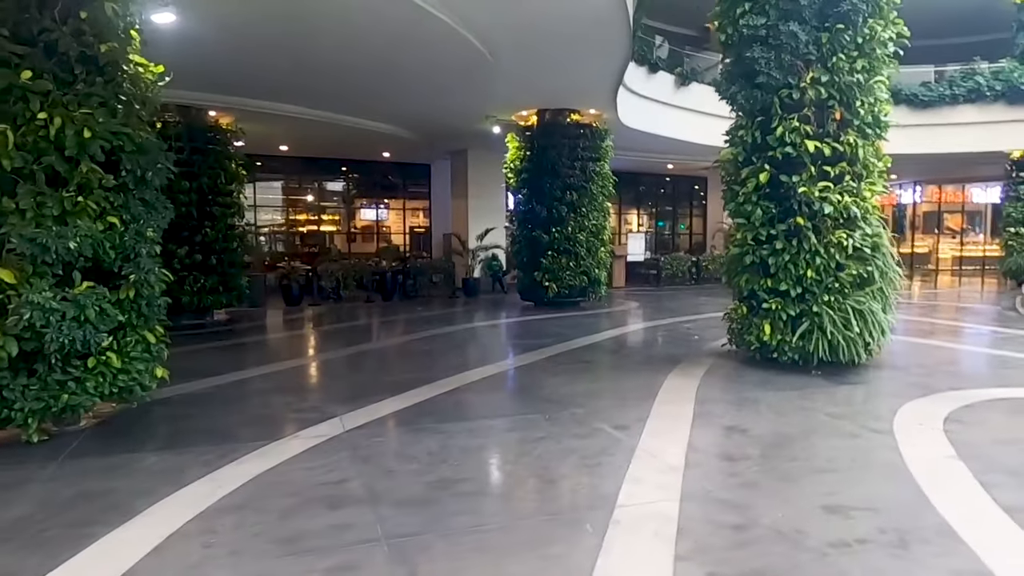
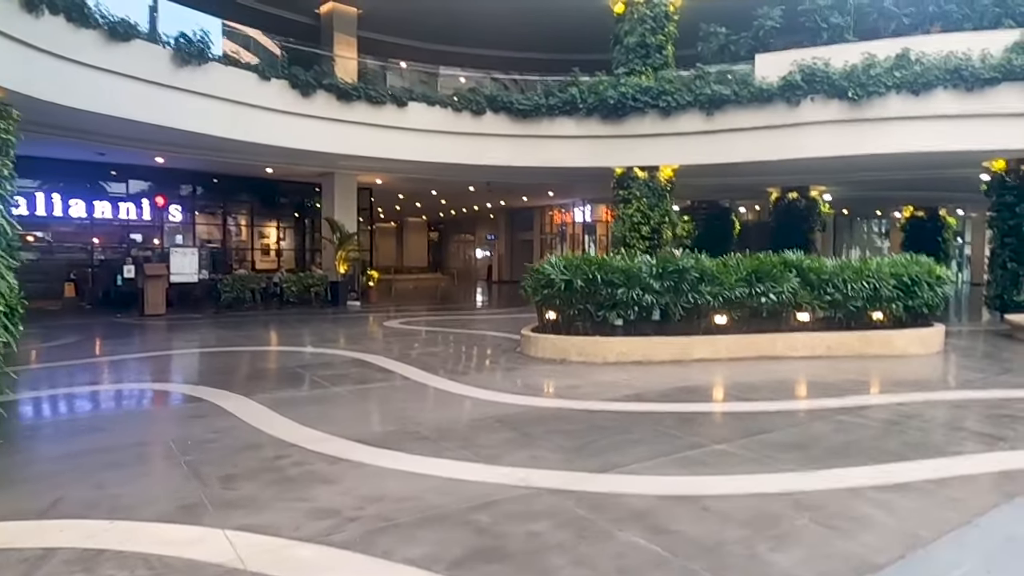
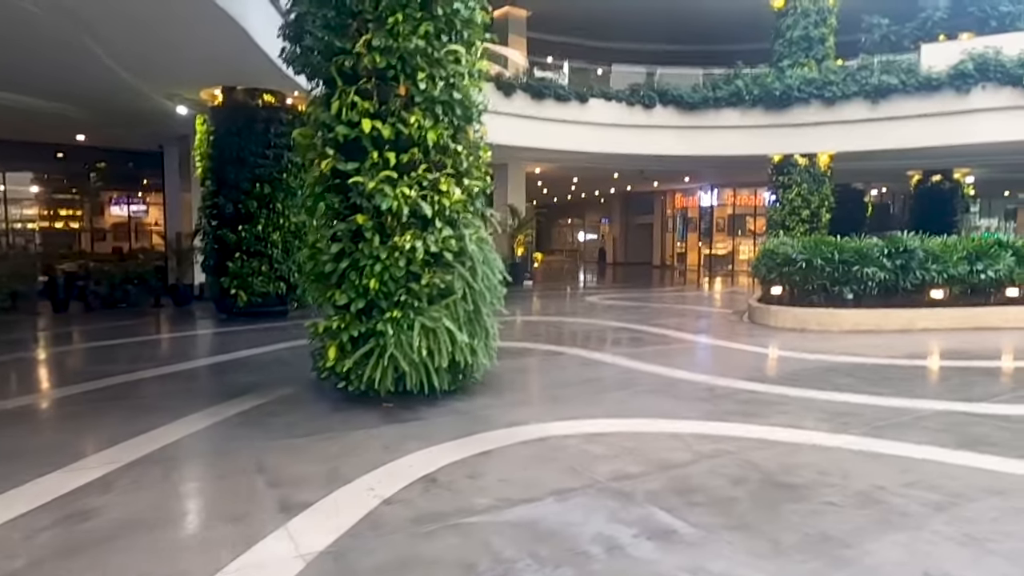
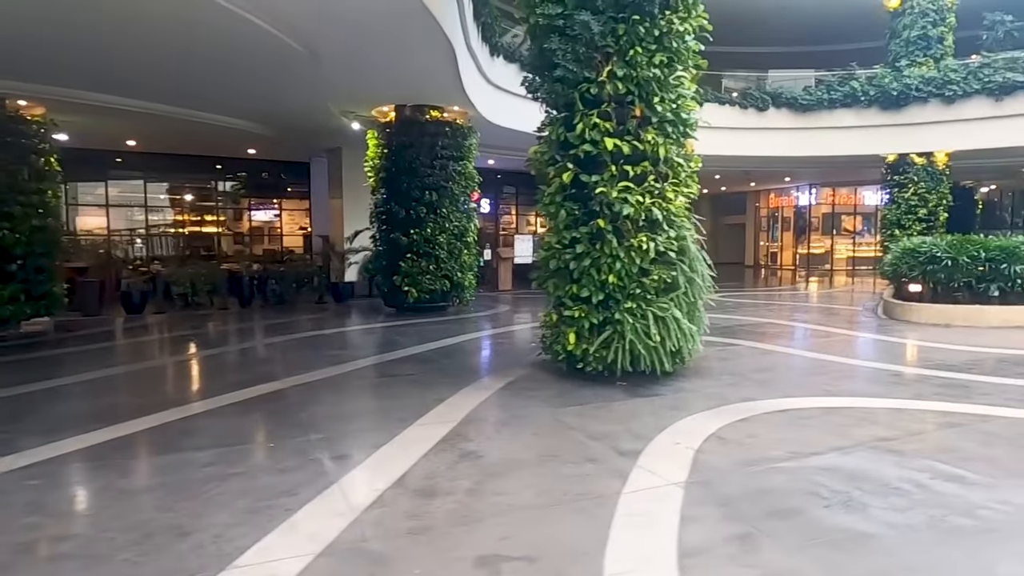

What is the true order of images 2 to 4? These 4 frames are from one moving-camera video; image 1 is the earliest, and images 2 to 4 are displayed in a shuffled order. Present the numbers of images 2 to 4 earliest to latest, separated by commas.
4, 3, 2
